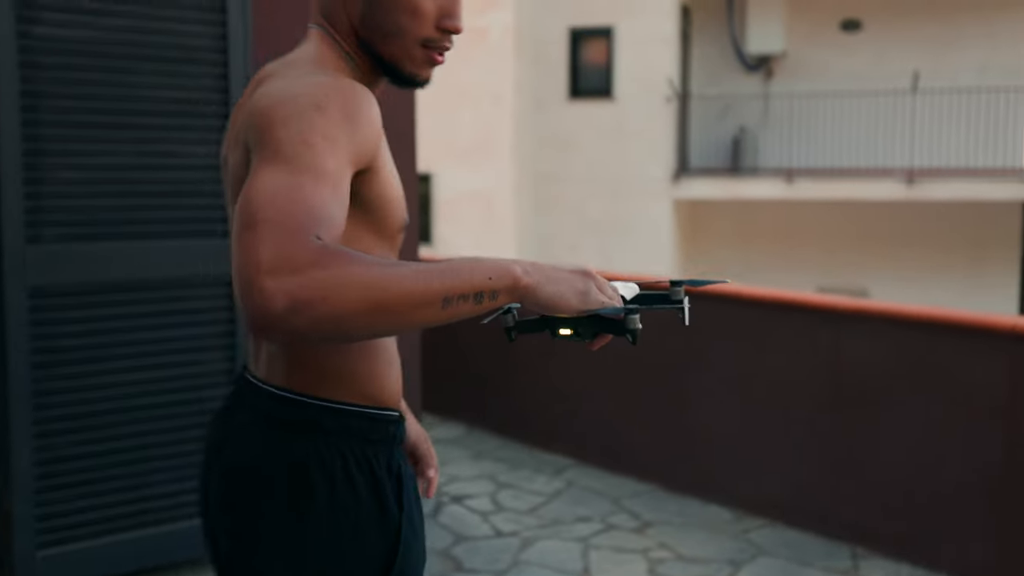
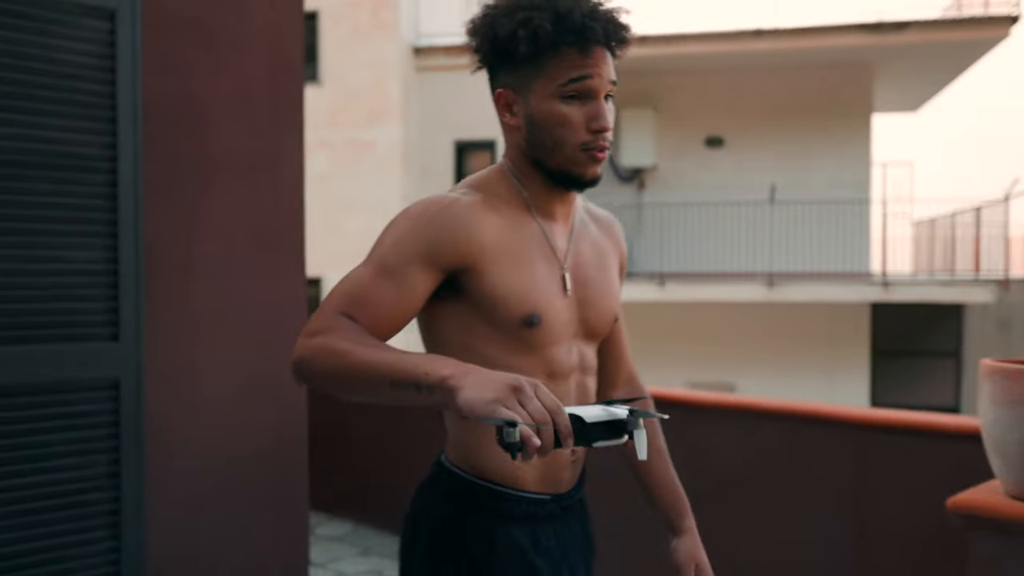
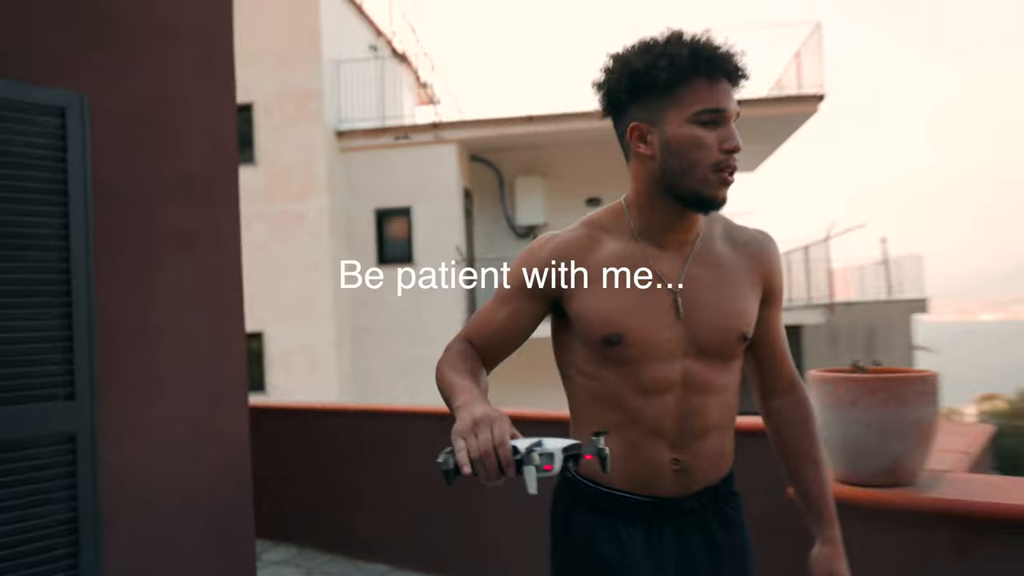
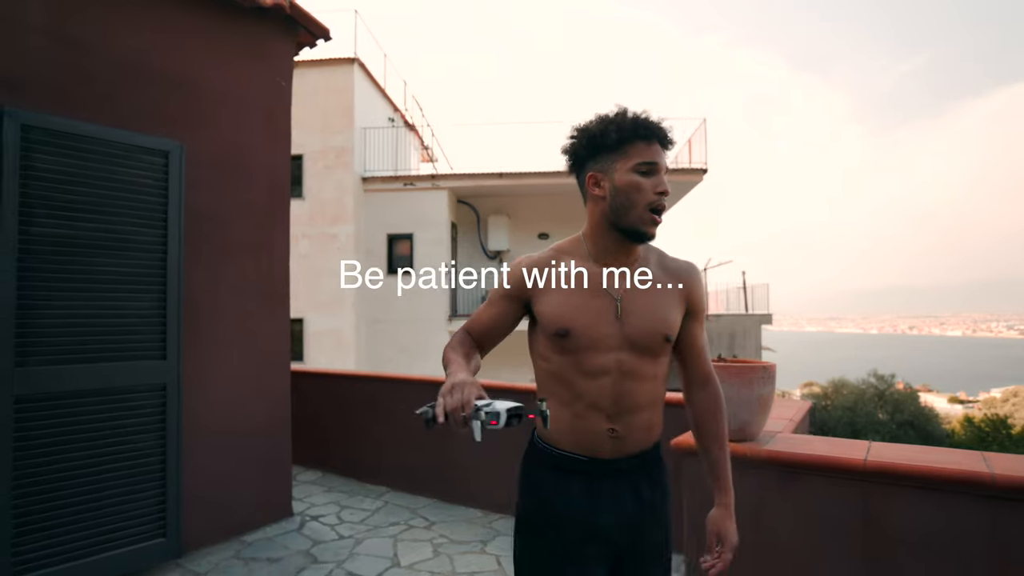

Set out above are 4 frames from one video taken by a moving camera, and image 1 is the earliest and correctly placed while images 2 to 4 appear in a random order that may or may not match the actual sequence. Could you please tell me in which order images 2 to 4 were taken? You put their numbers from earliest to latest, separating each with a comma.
2, 3, 4
